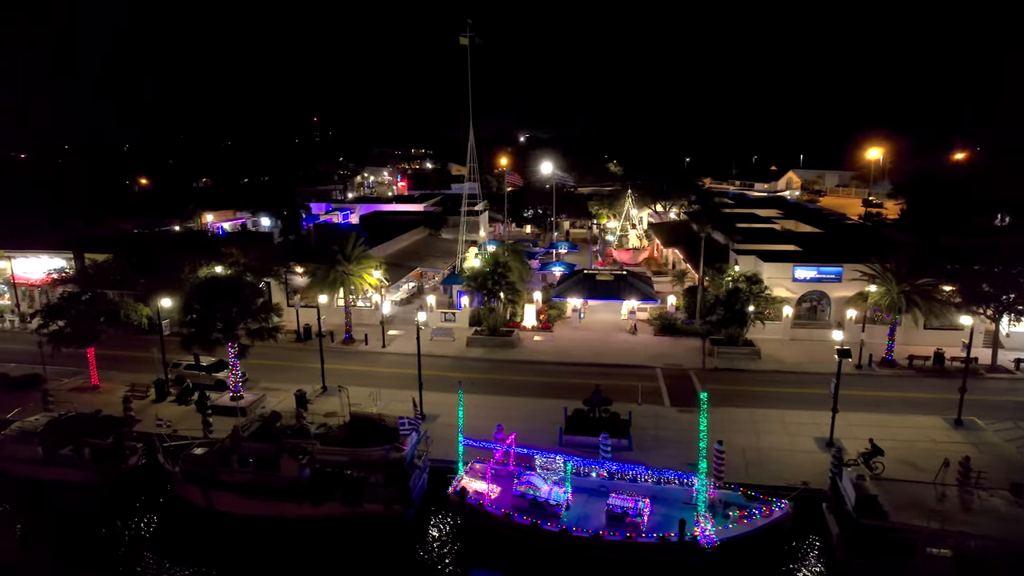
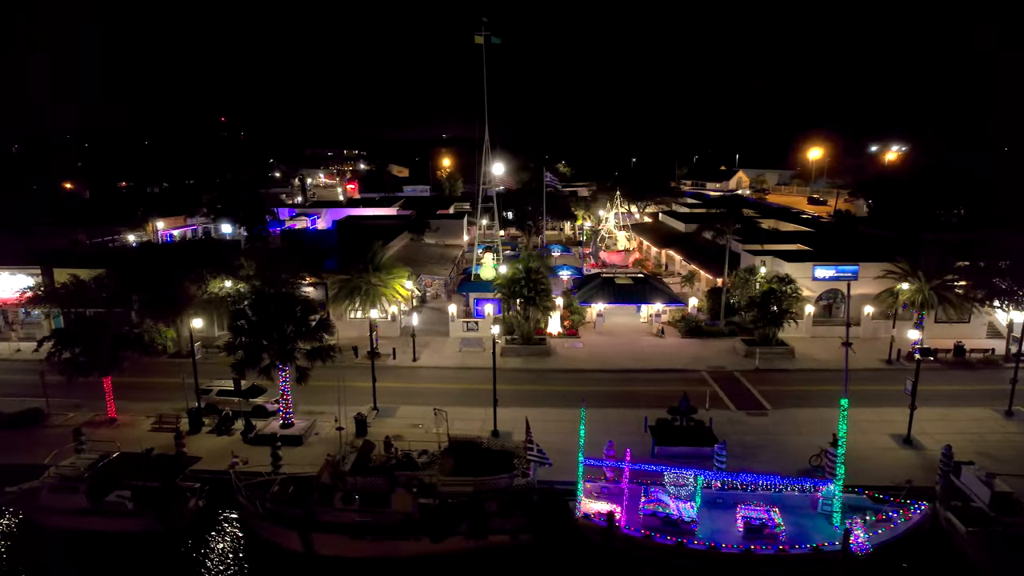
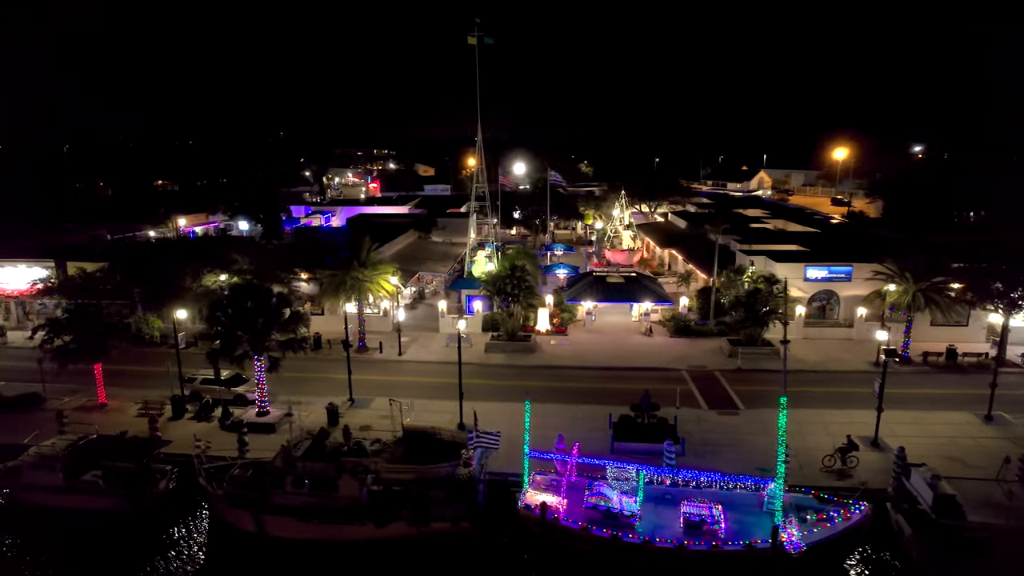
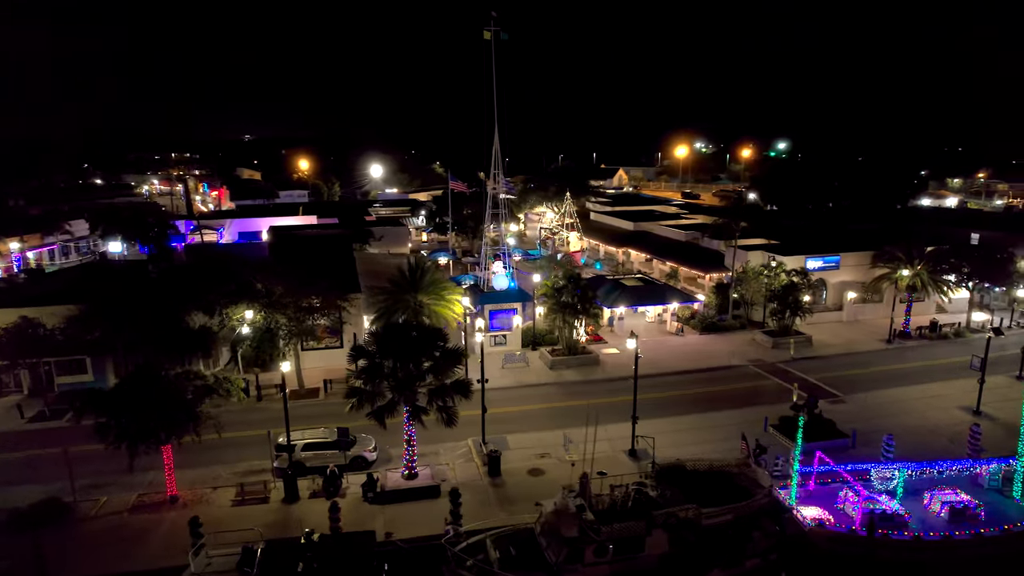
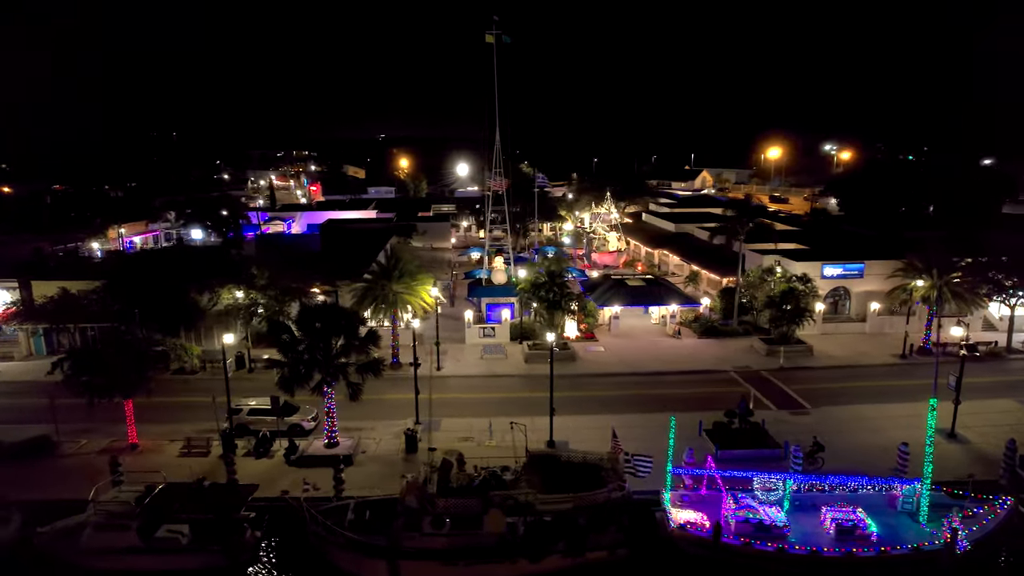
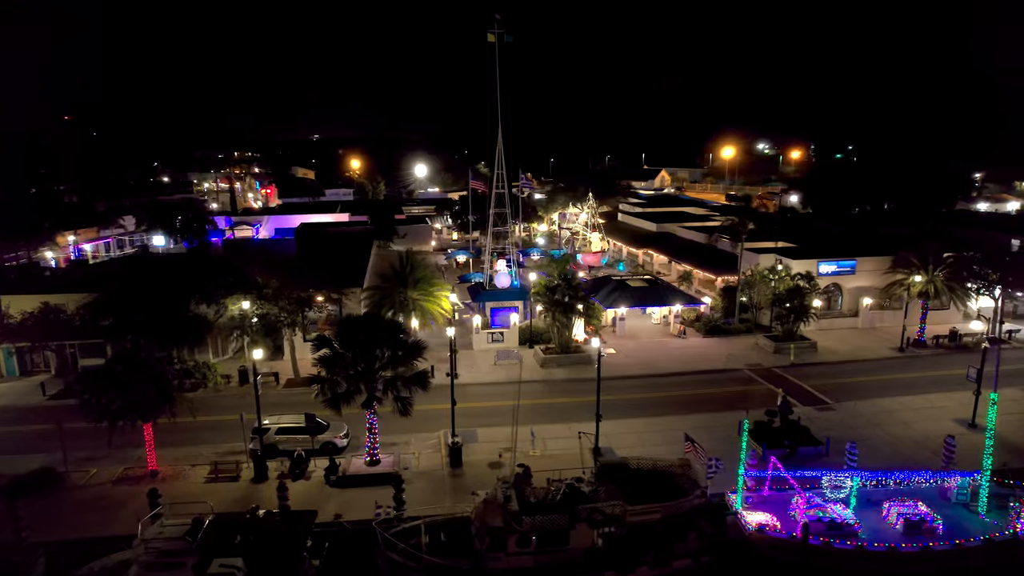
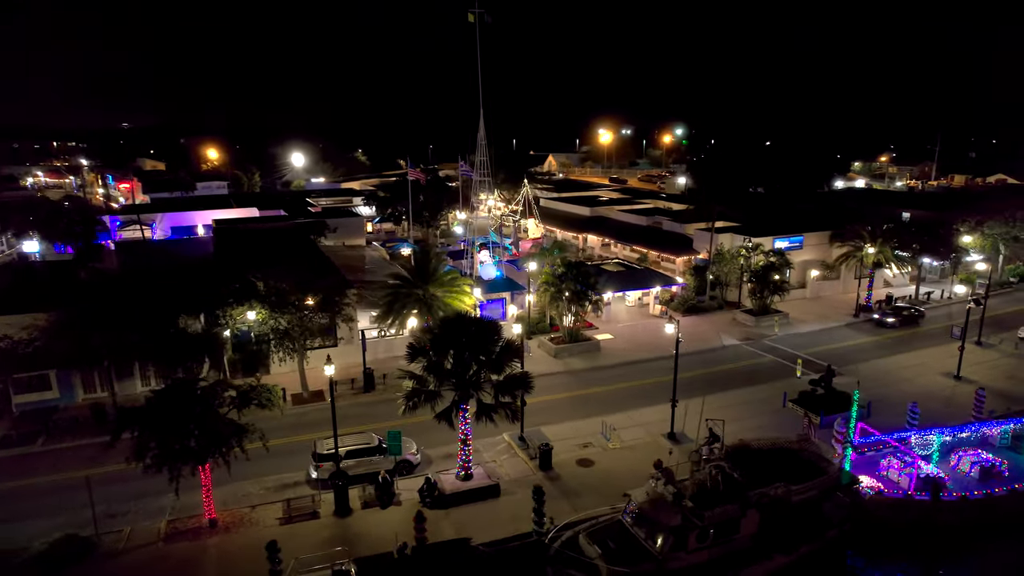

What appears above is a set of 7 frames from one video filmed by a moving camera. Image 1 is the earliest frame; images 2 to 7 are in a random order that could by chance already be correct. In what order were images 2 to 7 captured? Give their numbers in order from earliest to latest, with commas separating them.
3, 2, 5, 6, 4, 7
